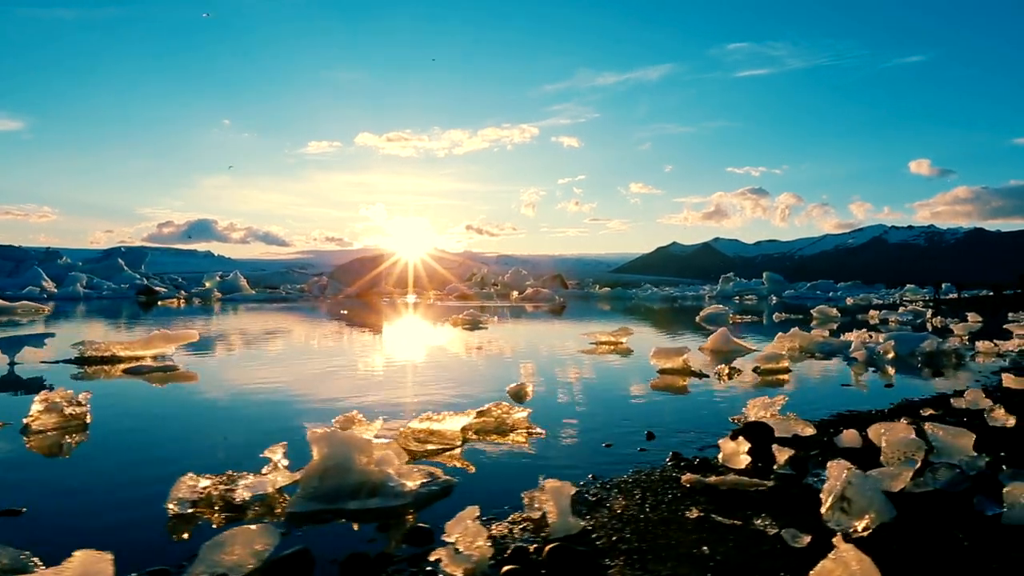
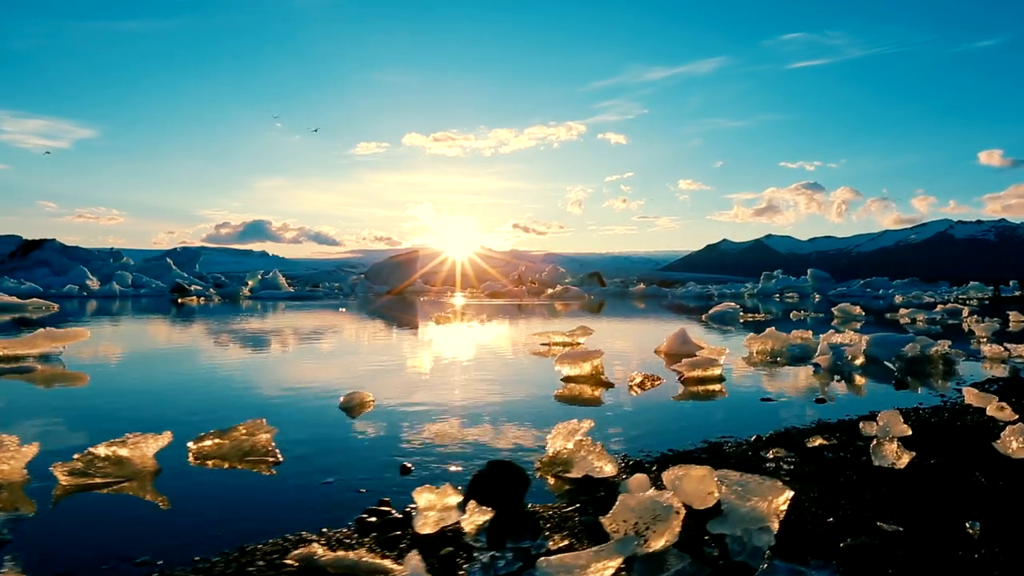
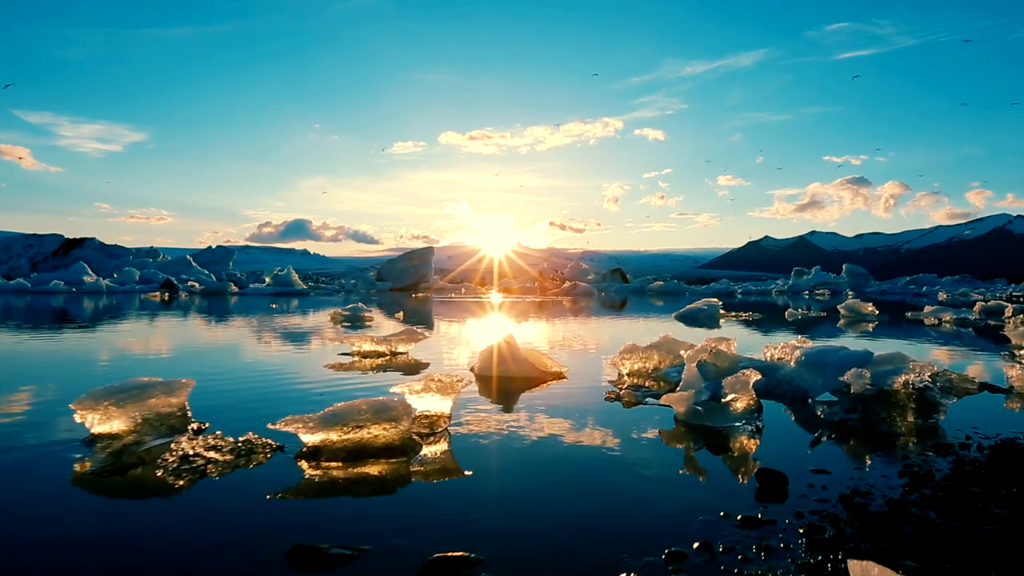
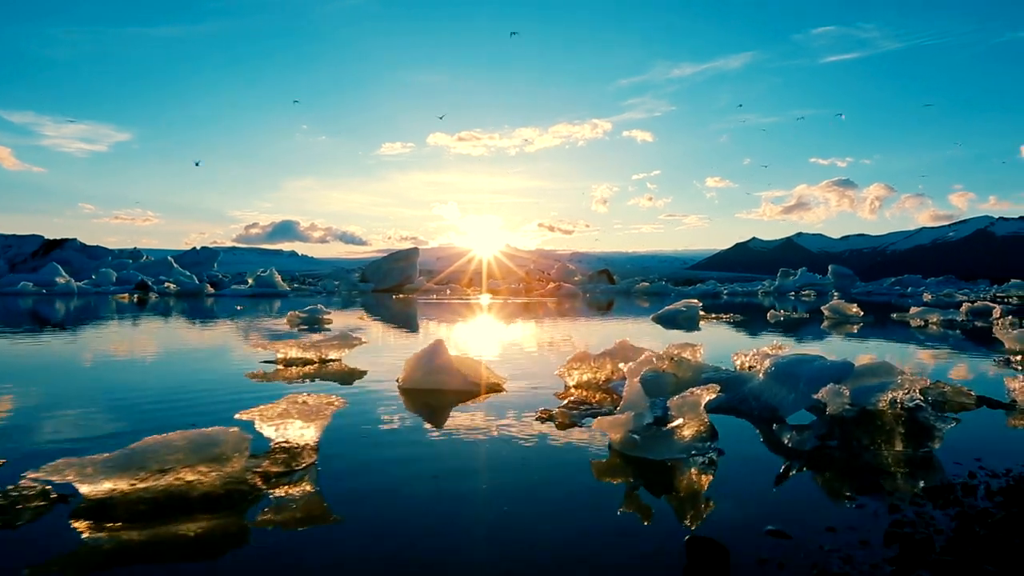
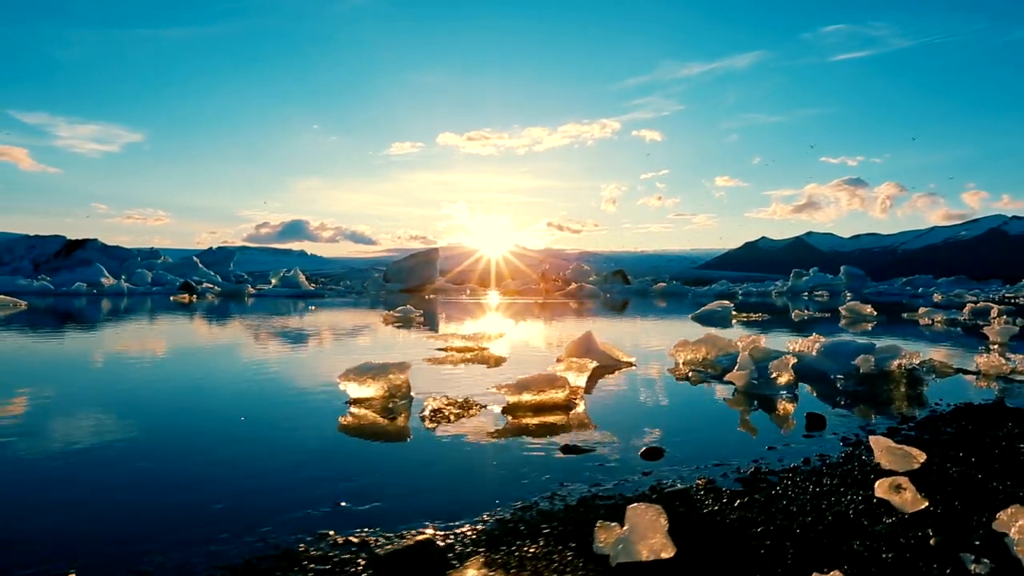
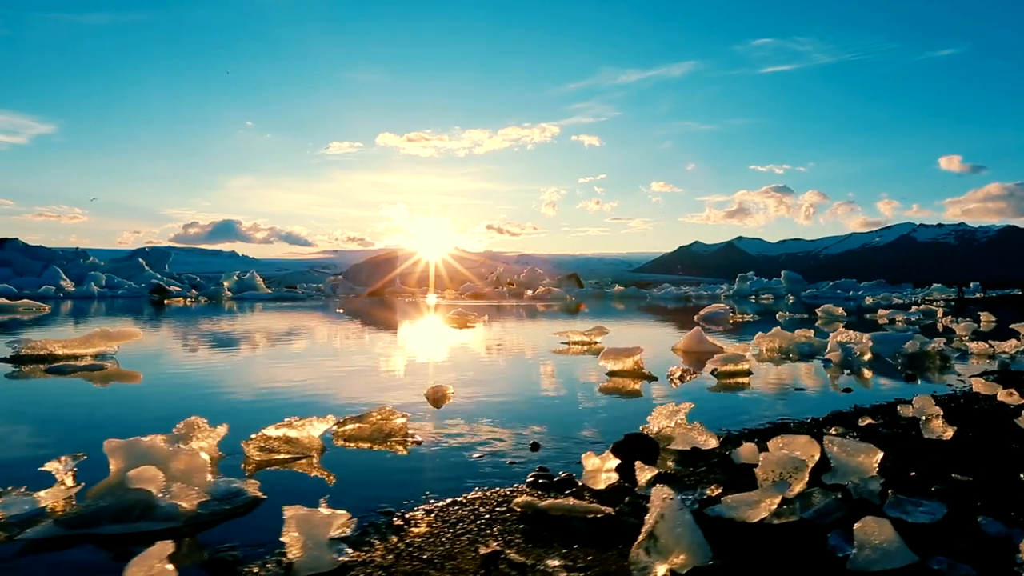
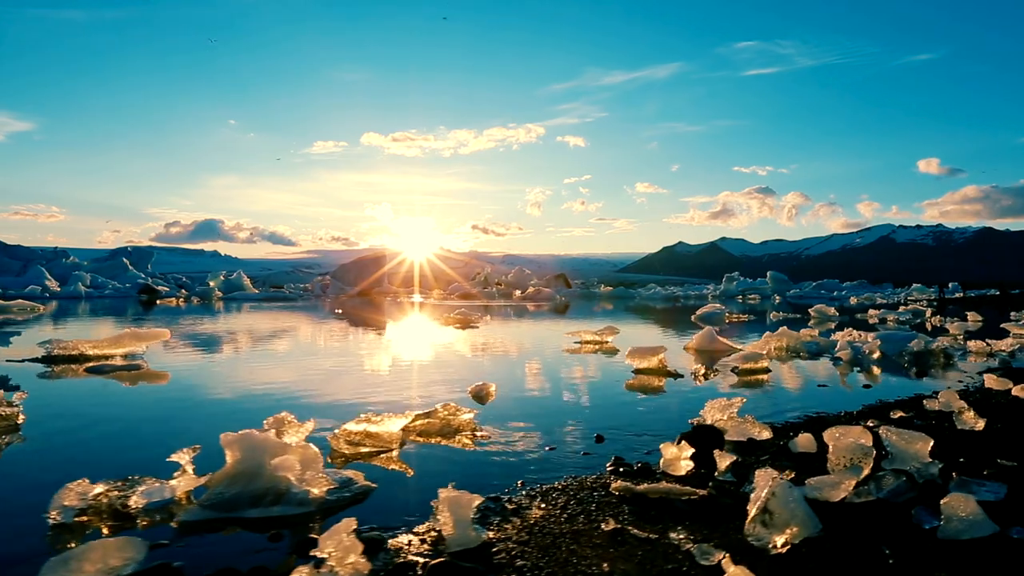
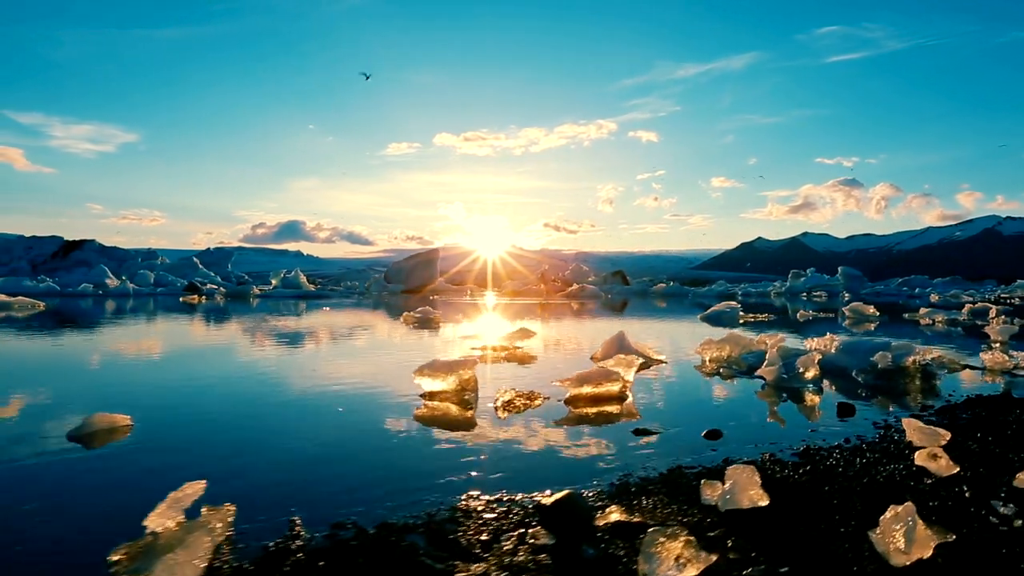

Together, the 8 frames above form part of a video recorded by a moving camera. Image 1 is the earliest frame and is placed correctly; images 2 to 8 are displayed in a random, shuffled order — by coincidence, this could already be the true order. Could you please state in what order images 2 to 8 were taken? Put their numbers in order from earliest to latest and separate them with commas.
7, 6, 2, 8, 5, 3, 4
